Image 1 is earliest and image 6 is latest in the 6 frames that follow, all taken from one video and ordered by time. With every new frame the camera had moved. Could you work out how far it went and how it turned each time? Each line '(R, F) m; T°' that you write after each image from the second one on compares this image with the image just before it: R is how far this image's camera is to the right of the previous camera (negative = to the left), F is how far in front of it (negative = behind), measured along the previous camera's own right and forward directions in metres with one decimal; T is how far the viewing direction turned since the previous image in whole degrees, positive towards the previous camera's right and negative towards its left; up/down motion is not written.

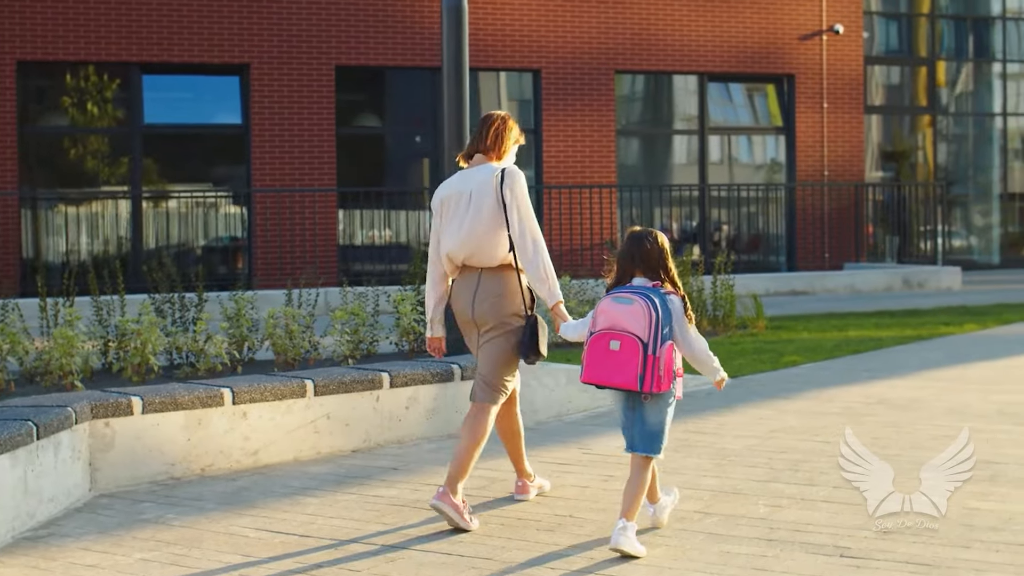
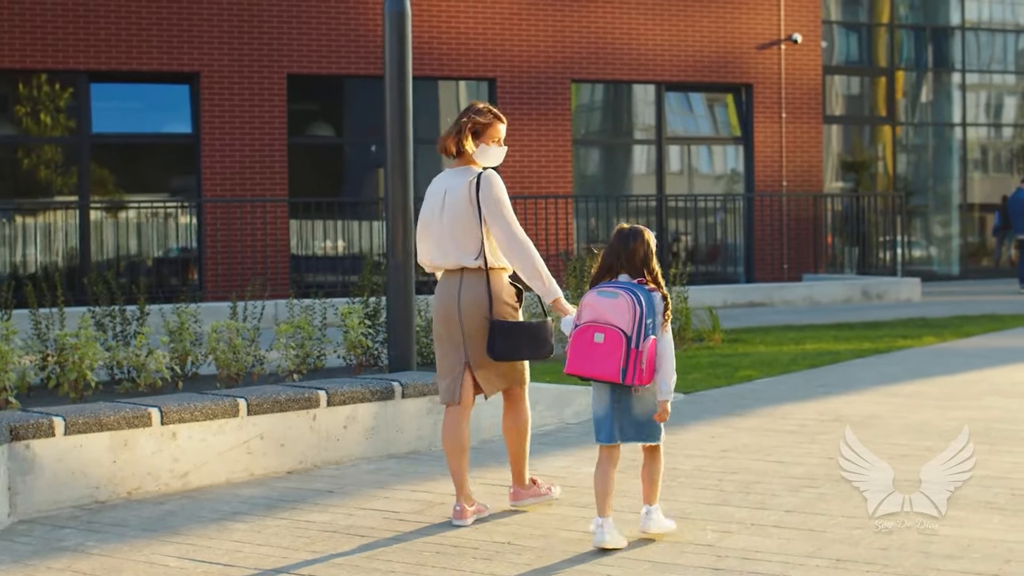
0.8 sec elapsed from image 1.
(+0.1, +0.2) m; +1°
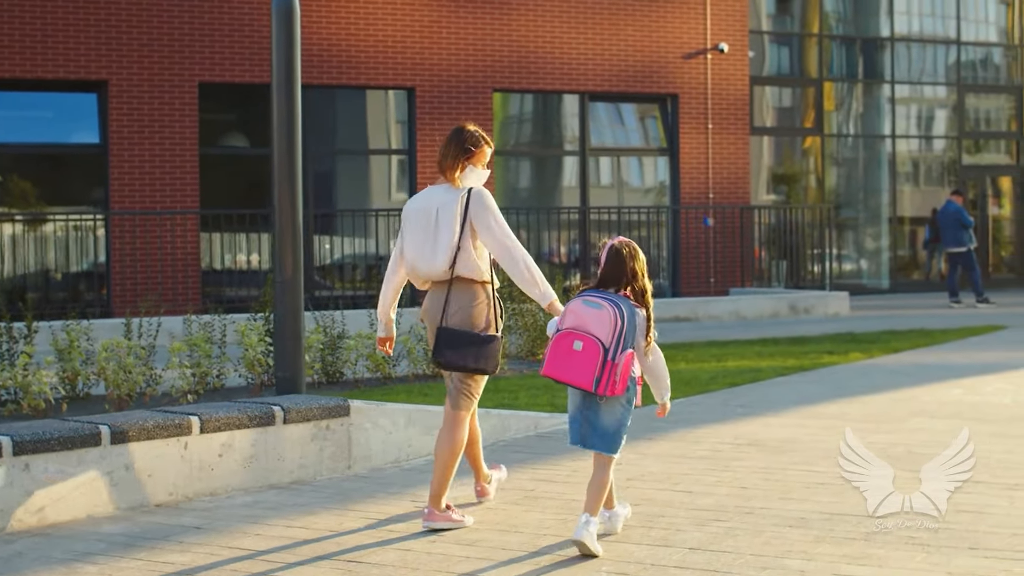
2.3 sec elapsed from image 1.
(+0.1, +0.5) m; +2°
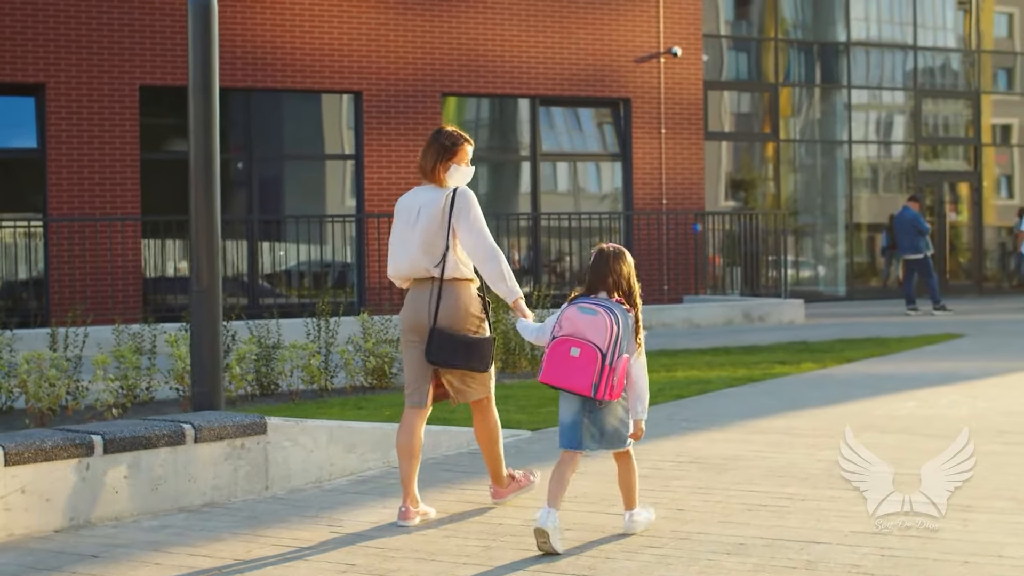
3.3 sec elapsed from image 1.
(+0.1, +0.3) m; +1°
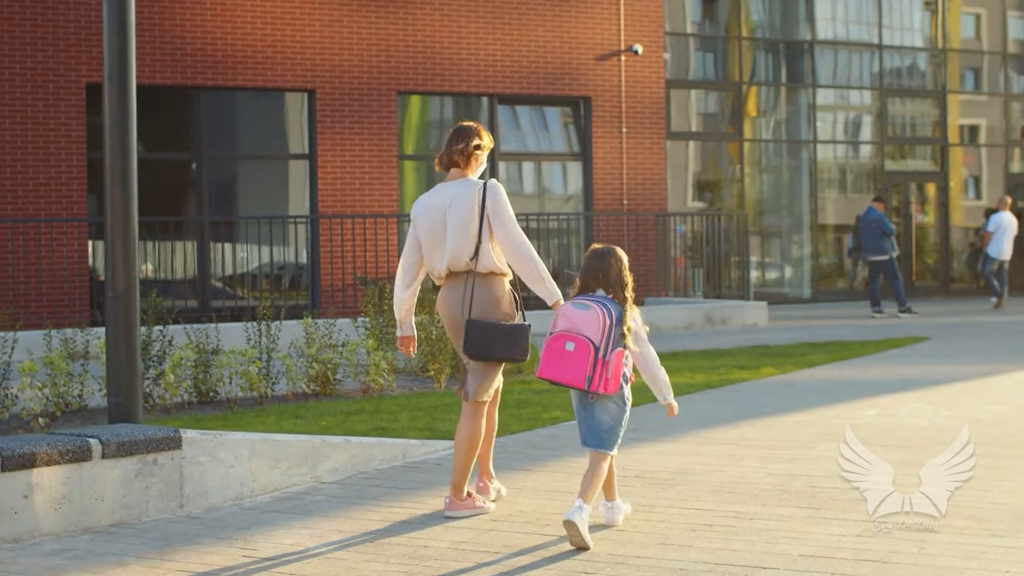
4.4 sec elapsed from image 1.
(-0.6, +0.5) m; +3°
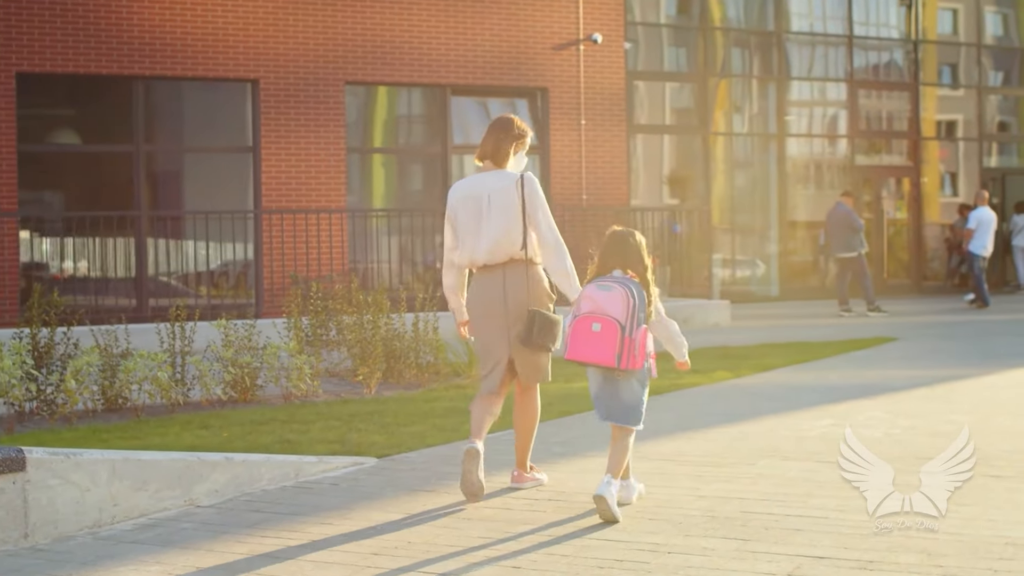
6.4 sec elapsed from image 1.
(+0.2, +0.7) m; 0°
